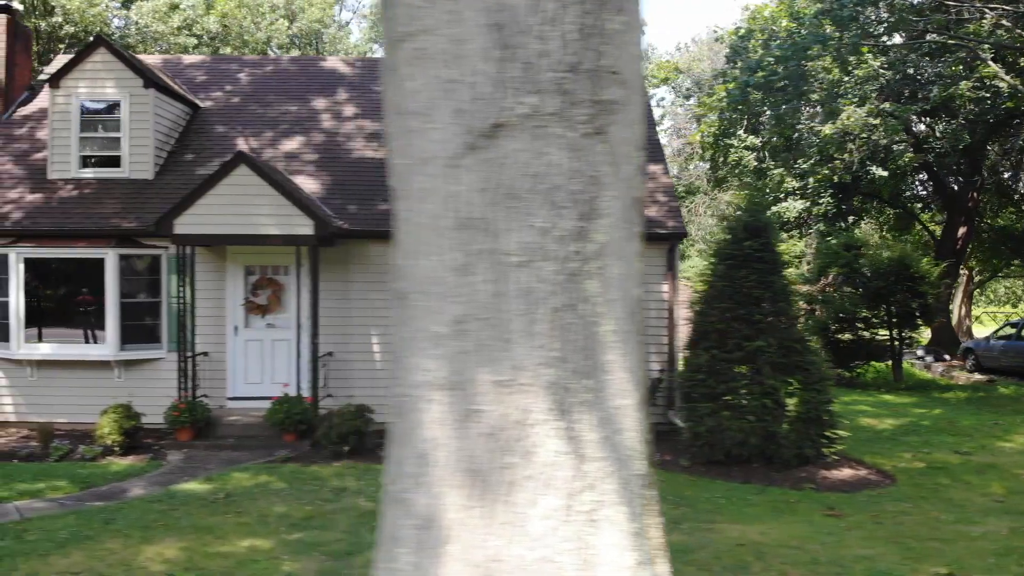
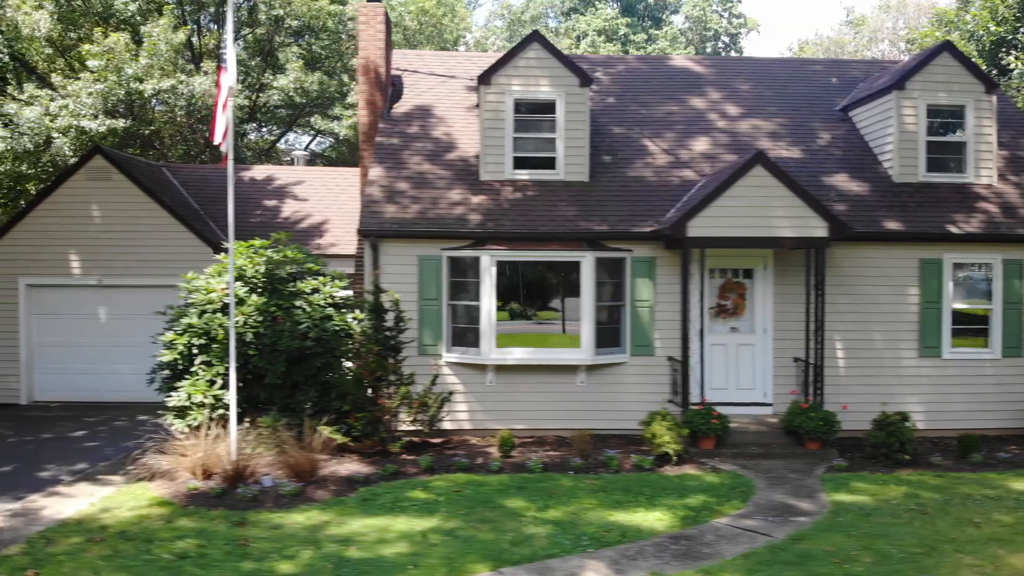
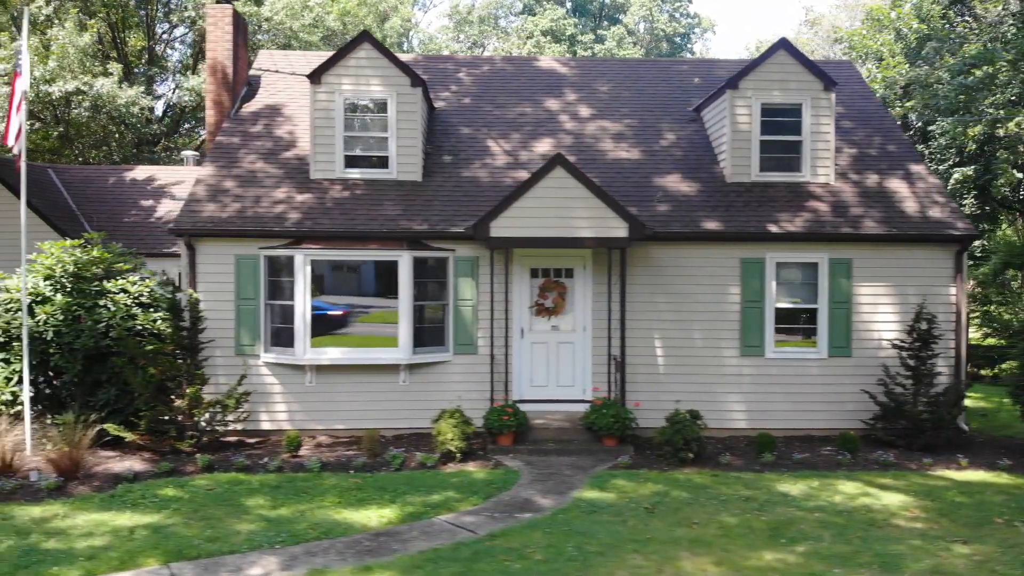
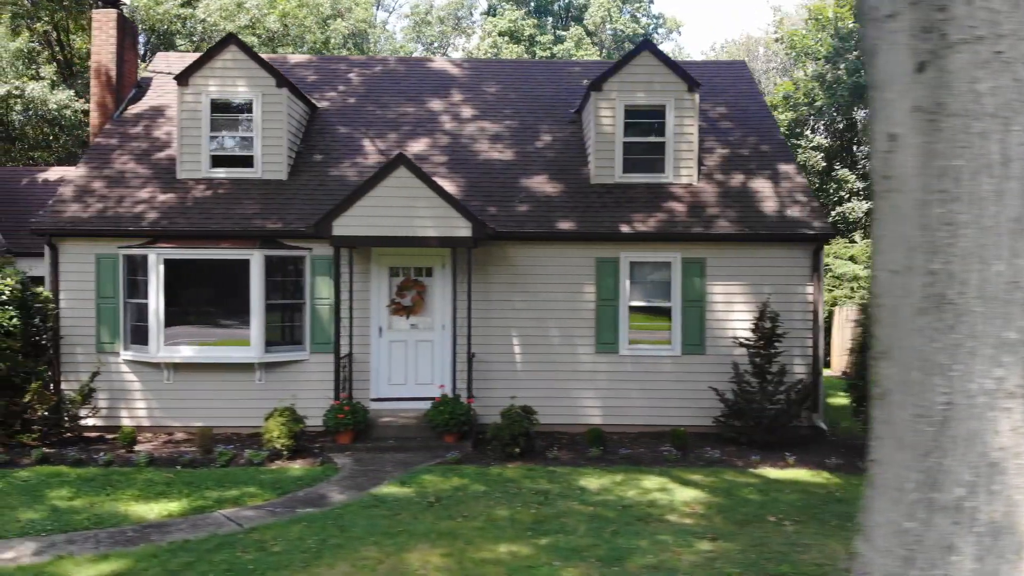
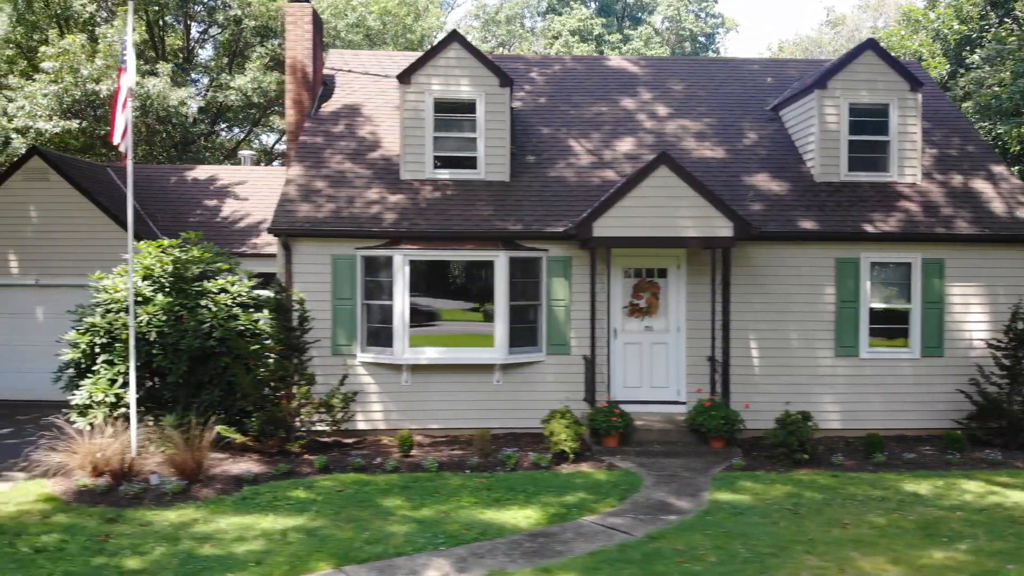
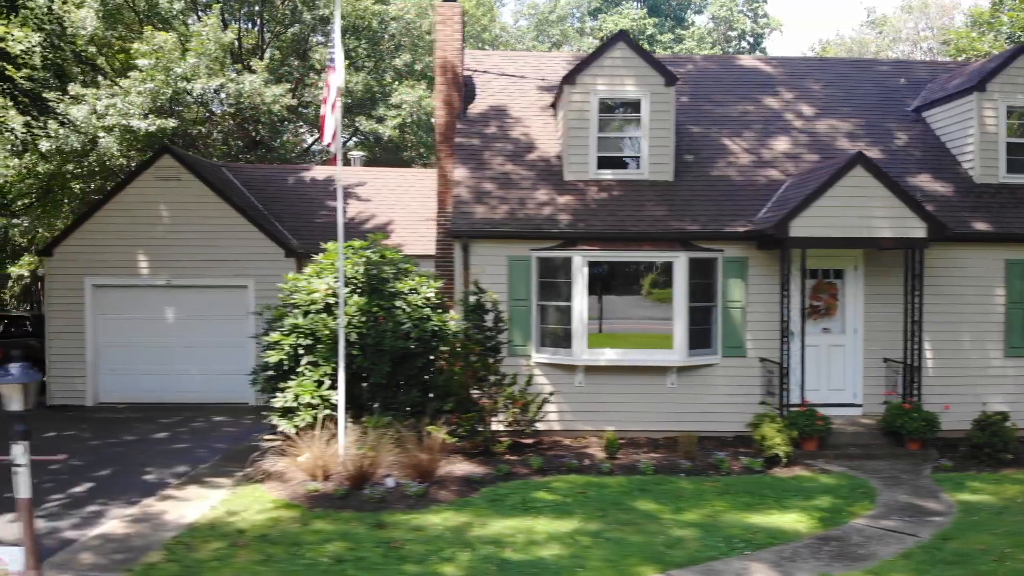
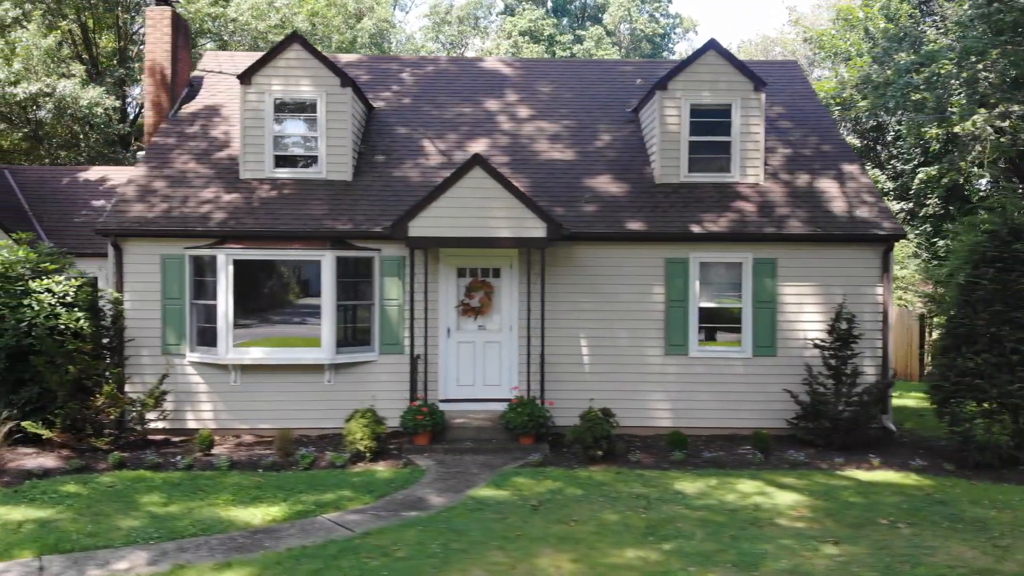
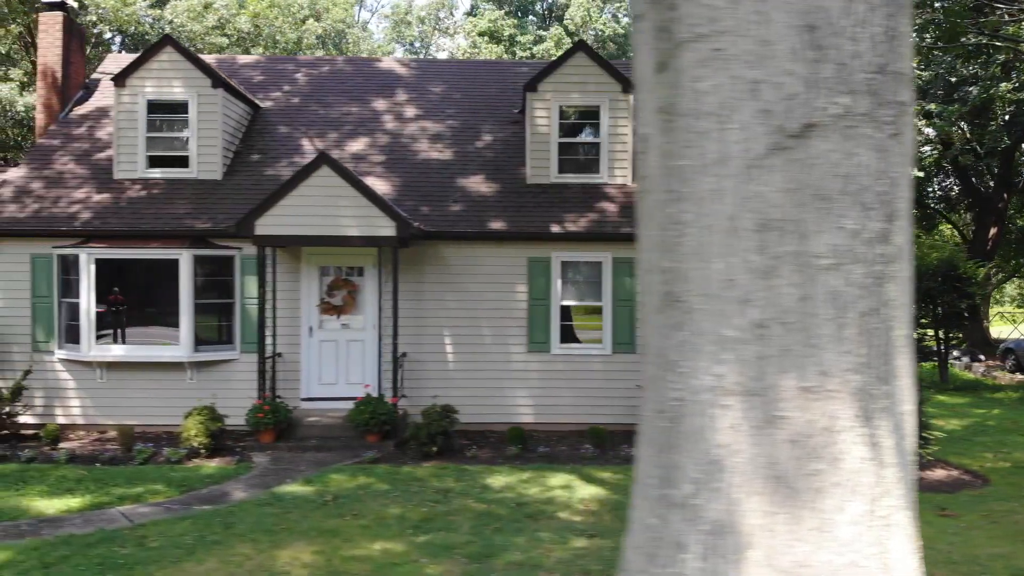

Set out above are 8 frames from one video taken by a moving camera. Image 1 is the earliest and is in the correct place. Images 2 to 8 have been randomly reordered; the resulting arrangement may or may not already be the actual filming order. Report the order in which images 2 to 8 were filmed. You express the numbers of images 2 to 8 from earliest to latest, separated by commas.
8, 4, 7, 3, 5, 2, 6
